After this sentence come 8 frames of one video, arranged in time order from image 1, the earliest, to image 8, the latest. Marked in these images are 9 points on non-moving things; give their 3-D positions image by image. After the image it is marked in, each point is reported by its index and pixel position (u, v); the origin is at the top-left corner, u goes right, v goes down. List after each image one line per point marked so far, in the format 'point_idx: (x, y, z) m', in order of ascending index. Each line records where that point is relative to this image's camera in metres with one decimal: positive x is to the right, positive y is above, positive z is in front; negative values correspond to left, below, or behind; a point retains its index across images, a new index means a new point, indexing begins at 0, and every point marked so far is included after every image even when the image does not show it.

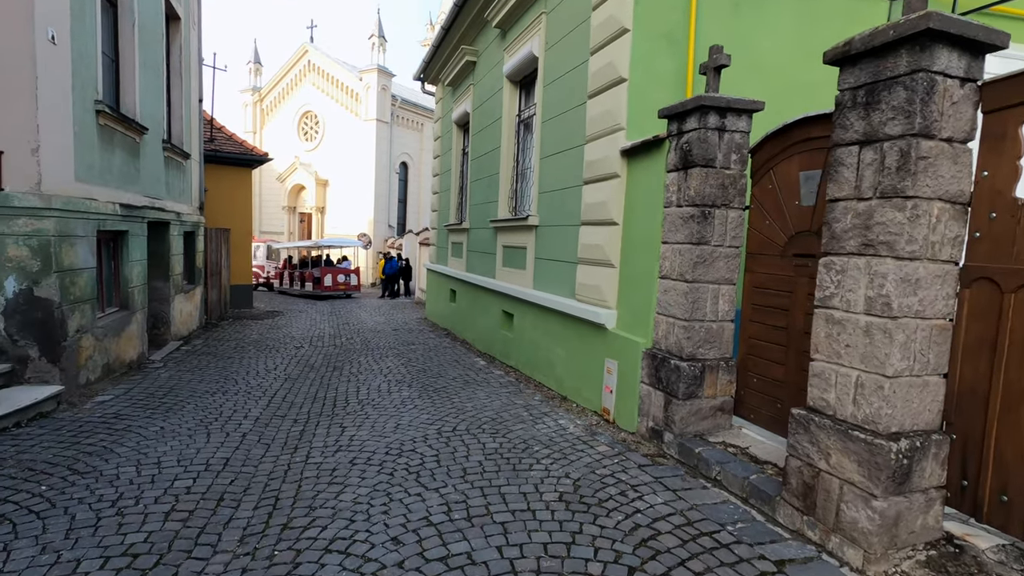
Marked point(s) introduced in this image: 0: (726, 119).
0: (+1.6, +1.3, +4.0) m
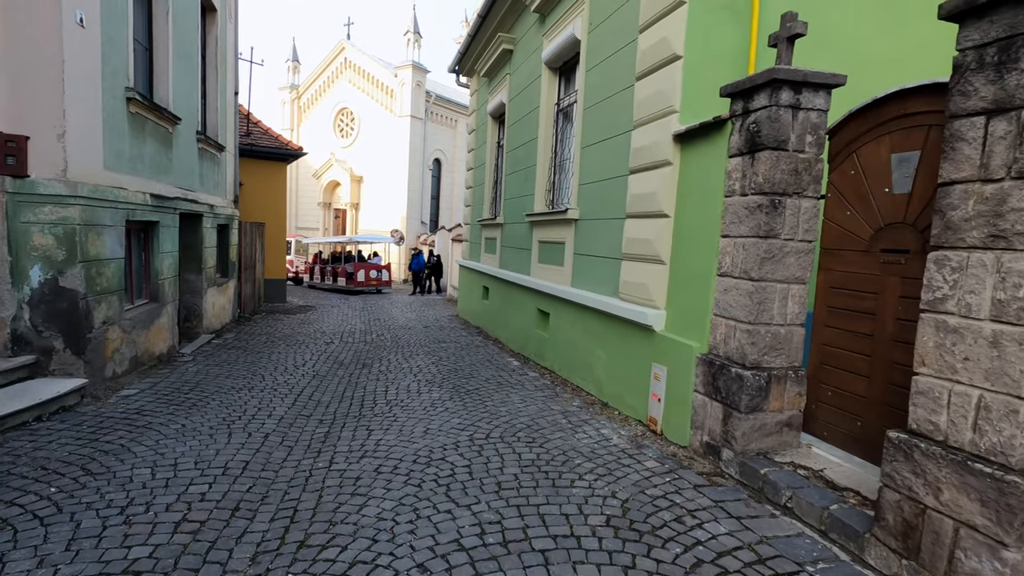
0: (+1.9, +1.3, +3.5) m
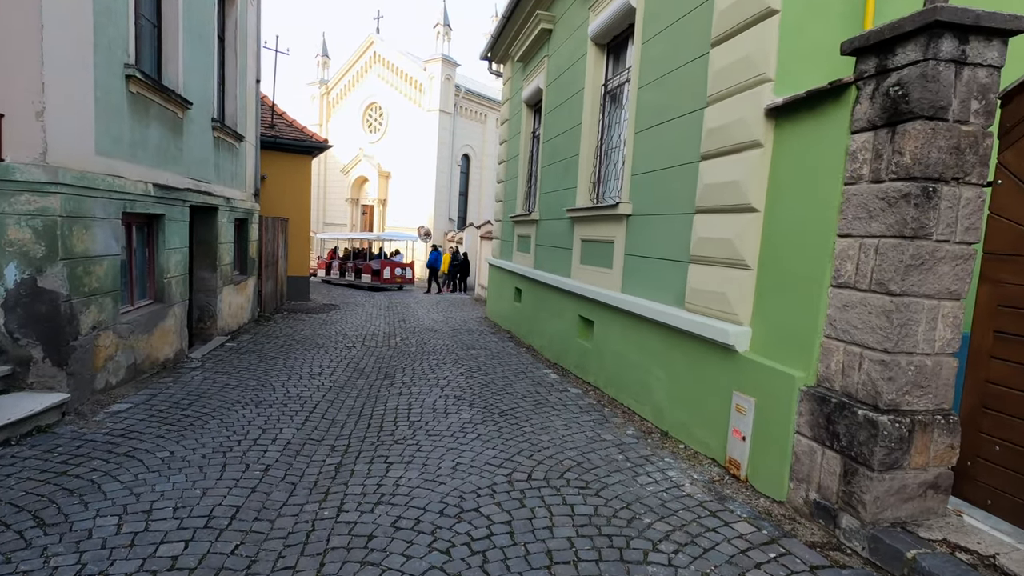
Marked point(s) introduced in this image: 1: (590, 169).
0: (+2.2, +1.2, +2.6) m
1: (+1.0, +1.6, +7.1) m
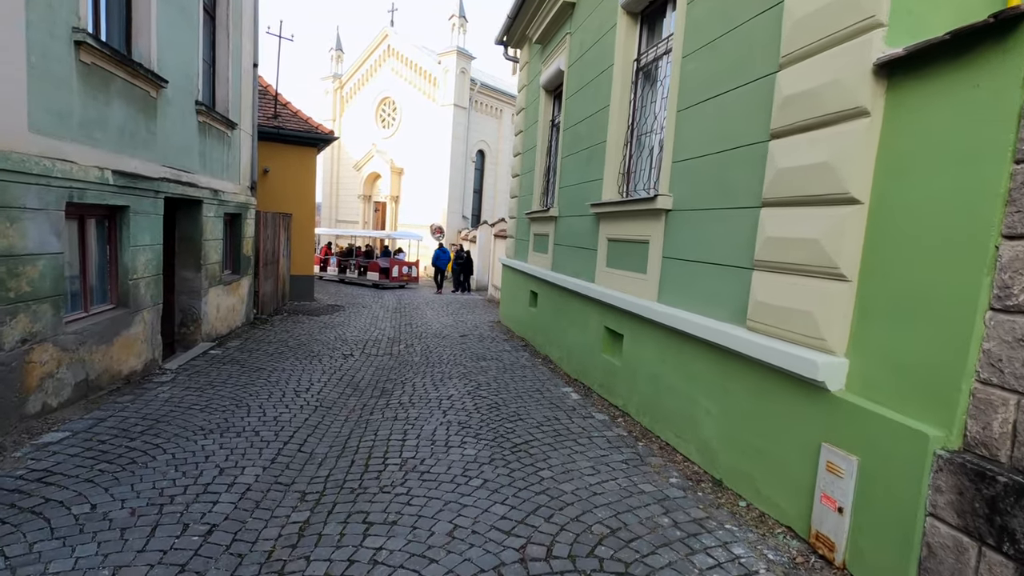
0: (+2.3, +1.1, +1.6) m
1: (+1.2, +1.5, +6.1) m
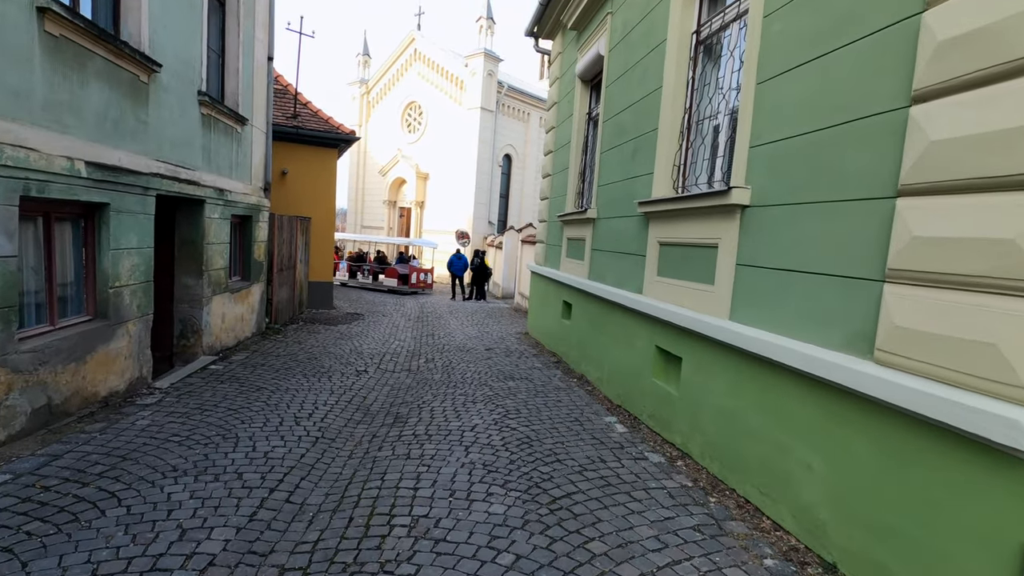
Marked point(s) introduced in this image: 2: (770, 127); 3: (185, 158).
0: (+2.4, +1.0, +0.6) m
1: (+1.6, +1.4, +5.2) m
2: (+1.8, +1.1, +3.7) m
3: (-3.9, +1.5, +6.3) m
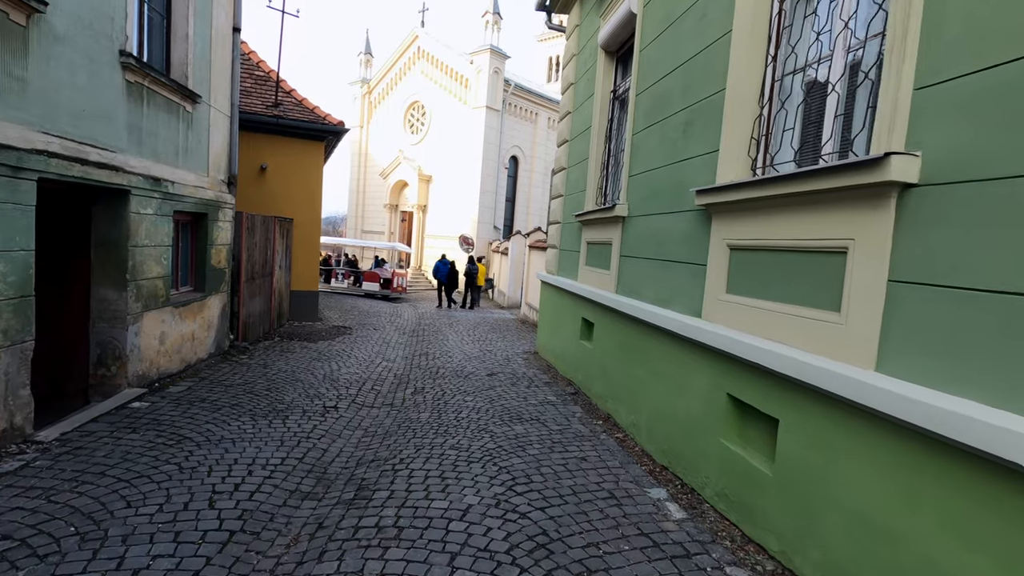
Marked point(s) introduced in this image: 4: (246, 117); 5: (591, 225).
0: (+2.4, +0.9, -0.9) m
1: (+1.6, +1.2, +3.7) m
2: (+1.8, +1.0, +2.2) m
3: (-3.8, +1.4, +4.9) m
4: (-5.3, +3.4, +10.7) m
5: (+1.0, +0.8, +7.0) m
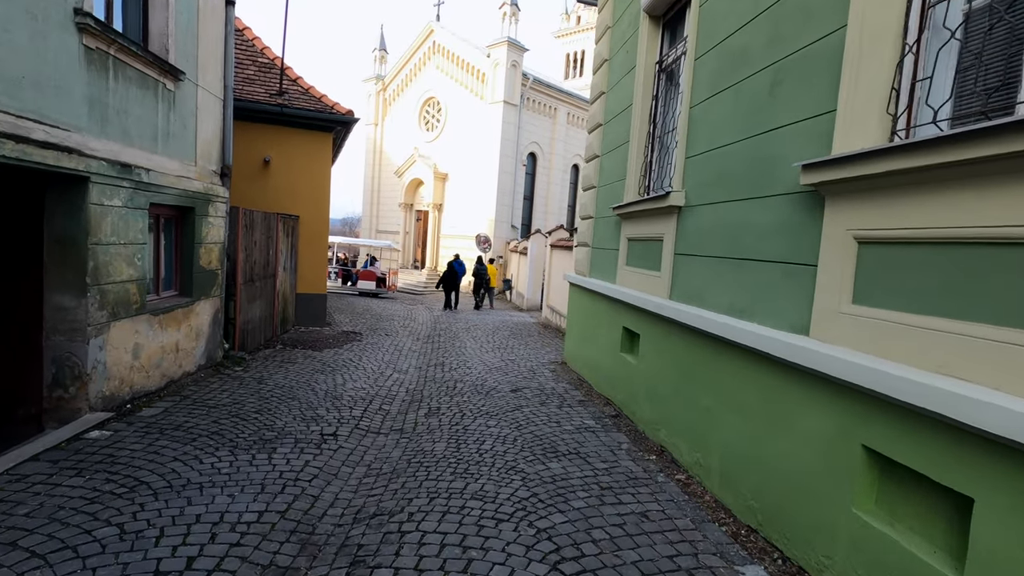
0: (+2.5, +0.8, -1.9) m
1: (+1.9, +1.2, +2.7) m
2: (+2.0, +0.9, +1.2) m
3: (-3.5, +1.4, +4.0) m
4: (-4.9, +3.4, +9.9) m
5: (+1.3, +0.8, +6.0) m
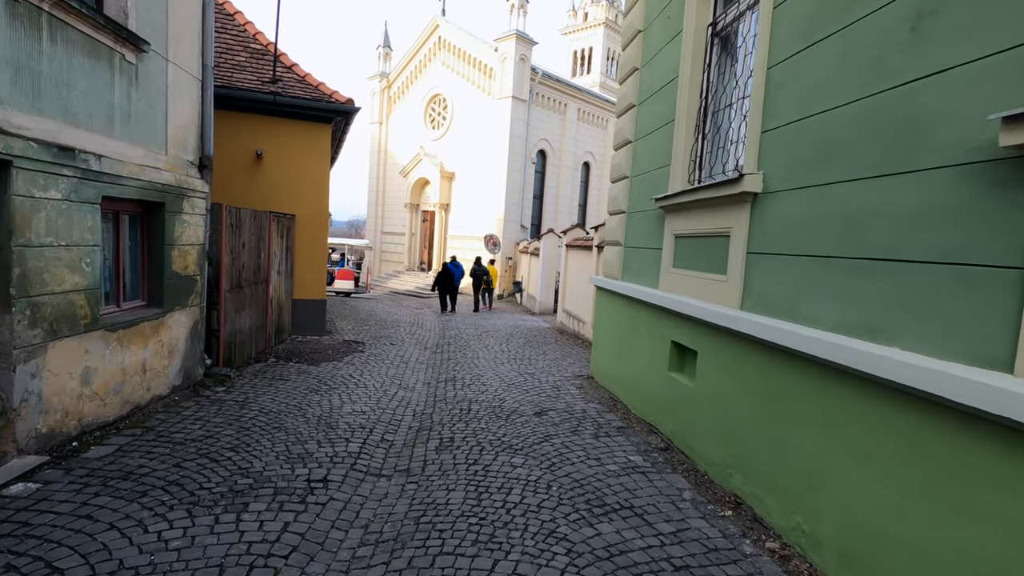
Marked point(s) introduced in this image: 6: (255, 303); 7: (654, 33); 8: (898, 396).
0: (+2.7, +0.8, -2.9) m
1: (+2.1, +1.1, +1.7) m
2: (+2.2, +0.9, +0.2) m
3: (-3.3, +1.3, +3.1) m
4: (-4.6, +3.3, +9.0) m
5: (+1.6, +0.7, +5.0) m
6: (-3.9, -0.2, +8.0) m
7: (+1.6, +2.9, +6.2) m
8: (+1.7, -0.5, +2.5) m
